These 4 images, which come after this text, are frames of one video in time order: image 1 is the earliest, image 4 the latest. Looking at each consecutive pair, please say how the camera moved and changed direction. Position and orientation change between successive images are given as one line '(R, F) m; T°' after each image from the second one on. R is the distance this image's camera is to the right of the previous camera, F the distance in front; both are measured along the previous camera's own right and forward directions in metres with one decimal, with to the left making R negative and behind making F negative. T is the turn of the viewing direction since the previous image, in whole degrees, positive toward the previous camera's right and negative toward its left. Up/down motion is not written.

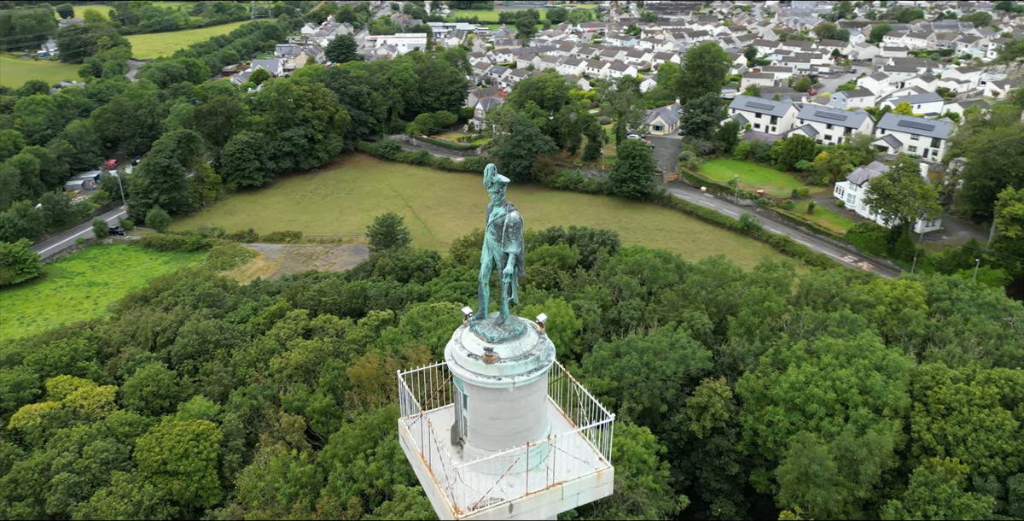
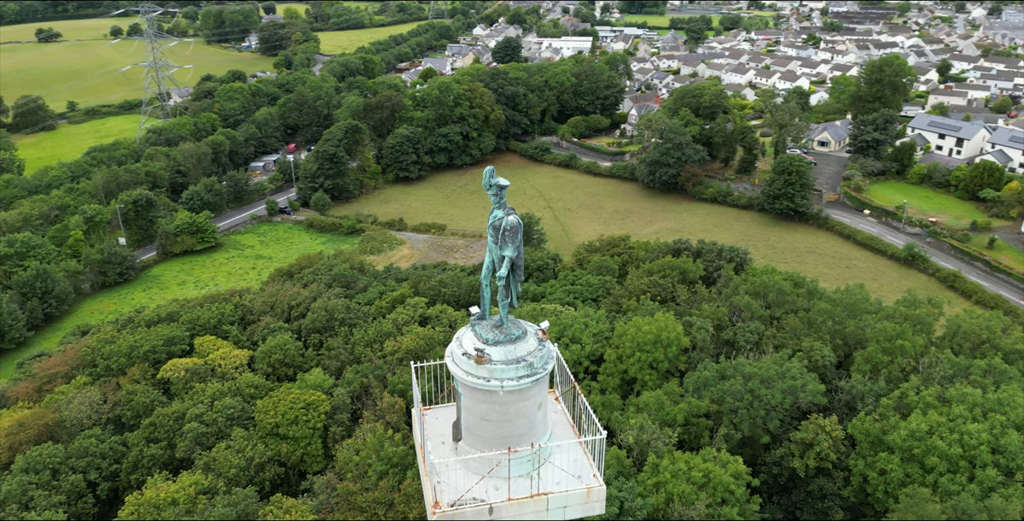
(+1.0, +0.1) m; -12°
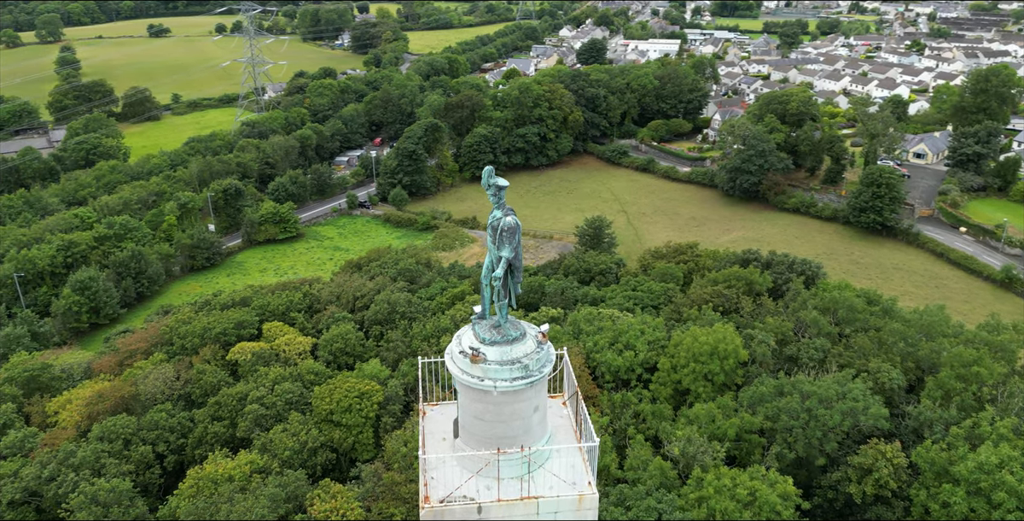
(+0.5, 0.0) m; -6°
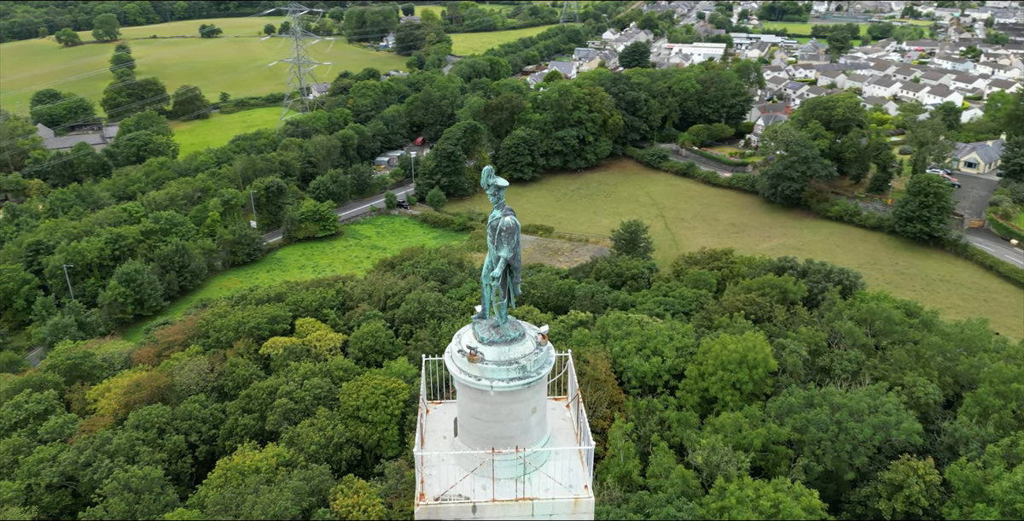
(+0.3, 0.0) m; -3°
